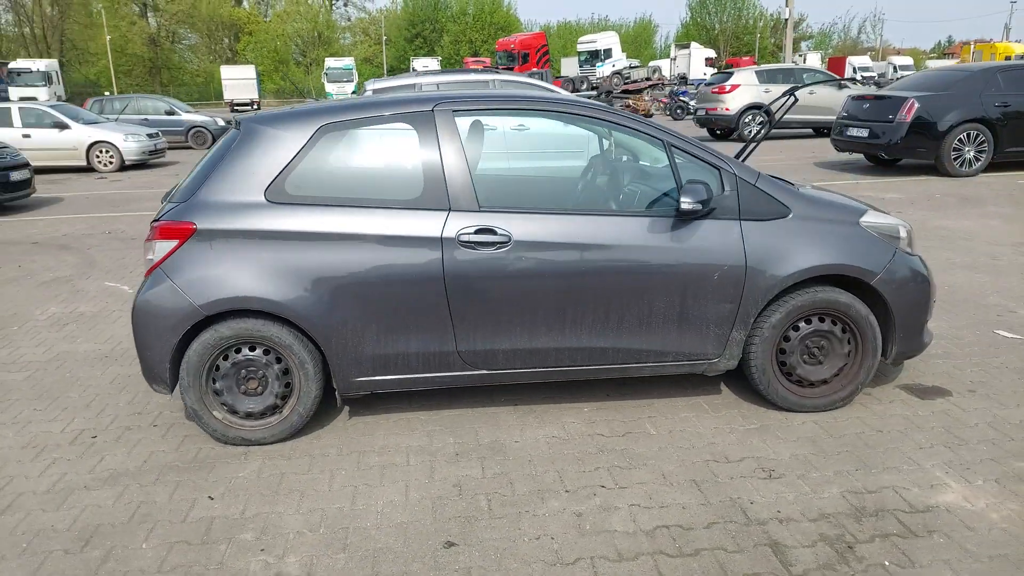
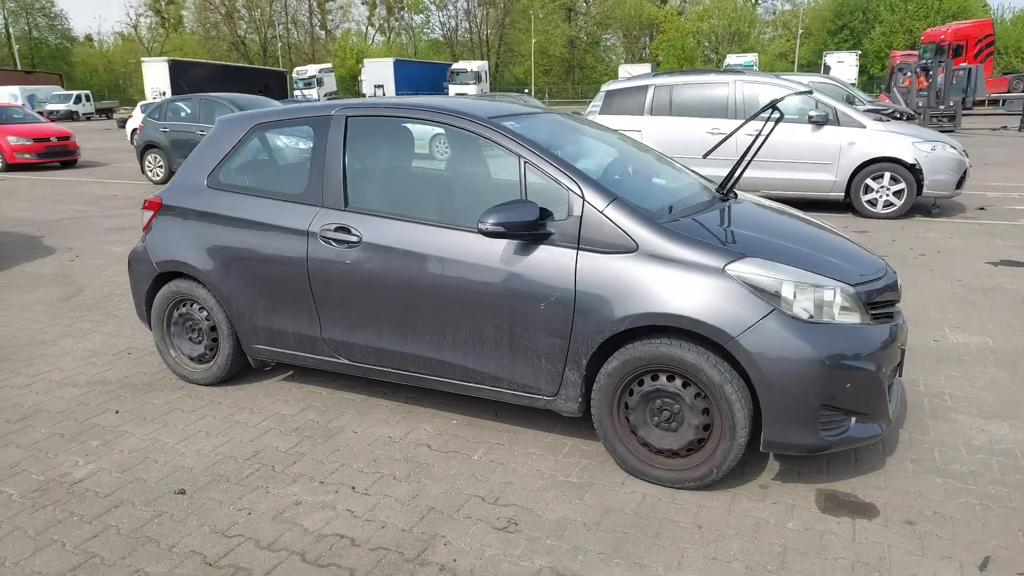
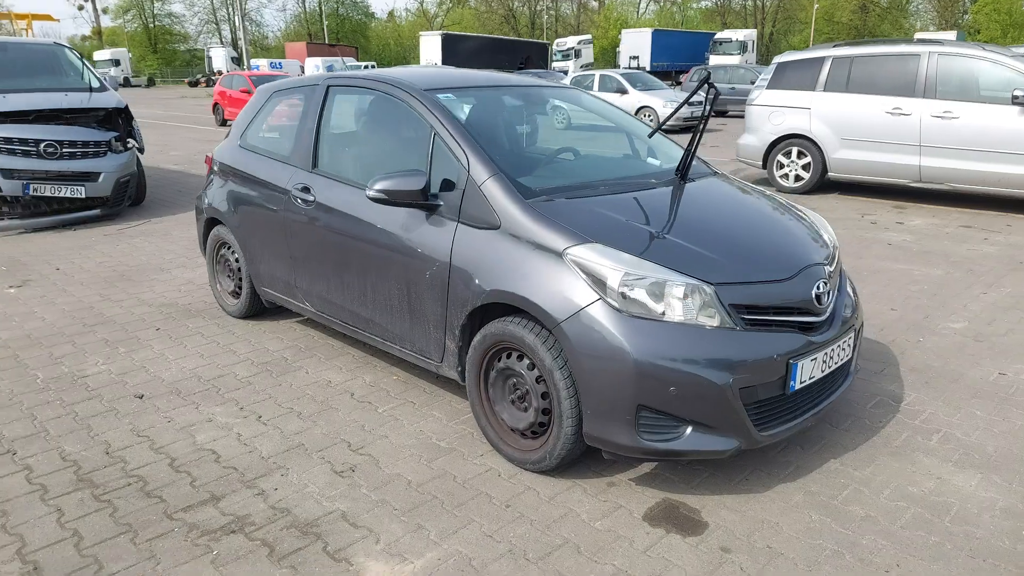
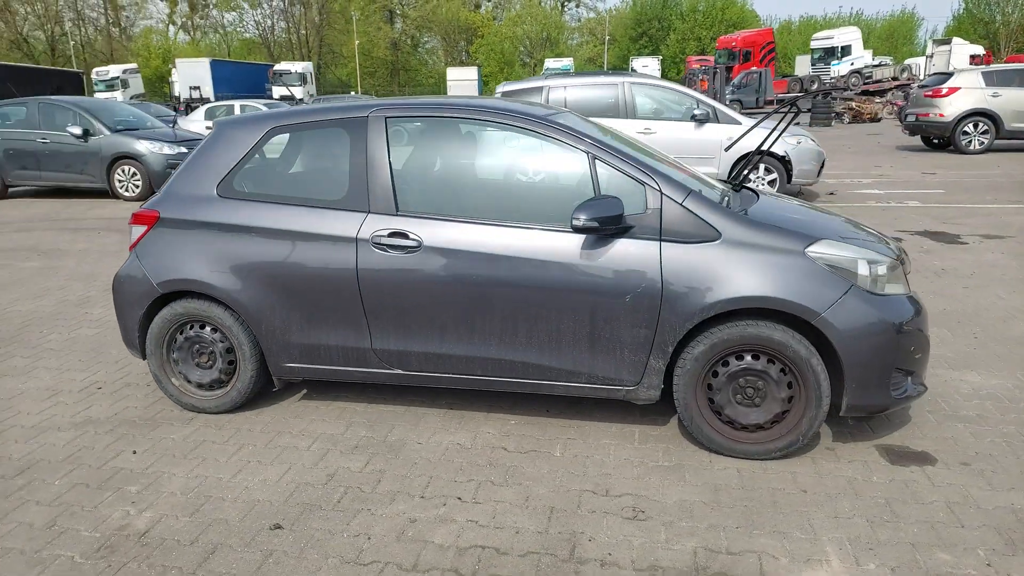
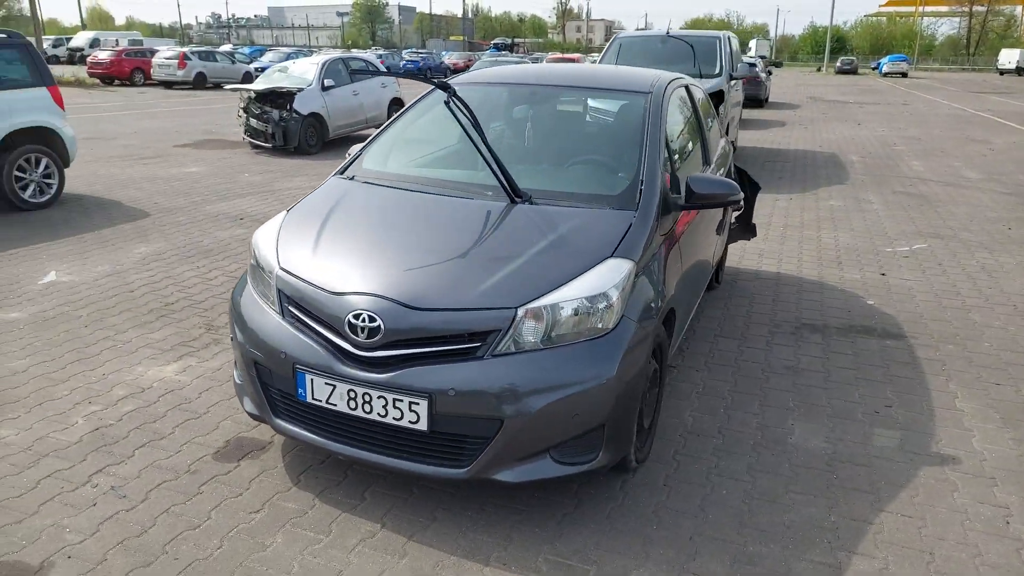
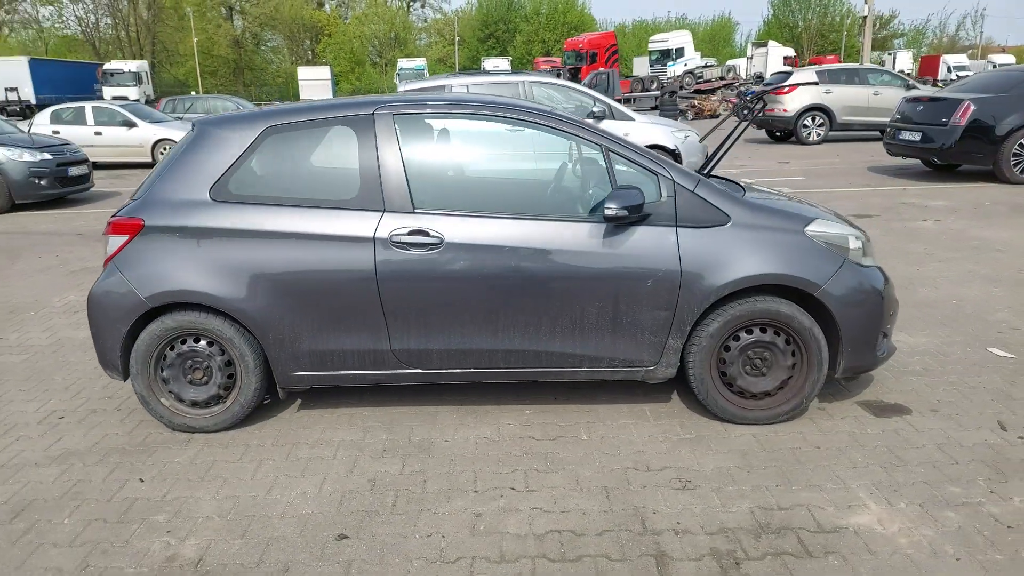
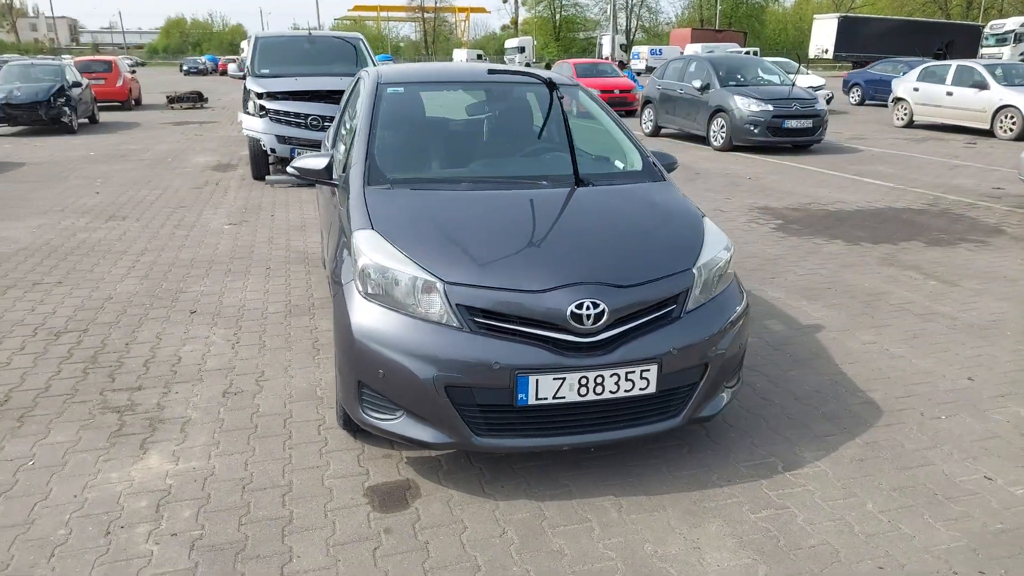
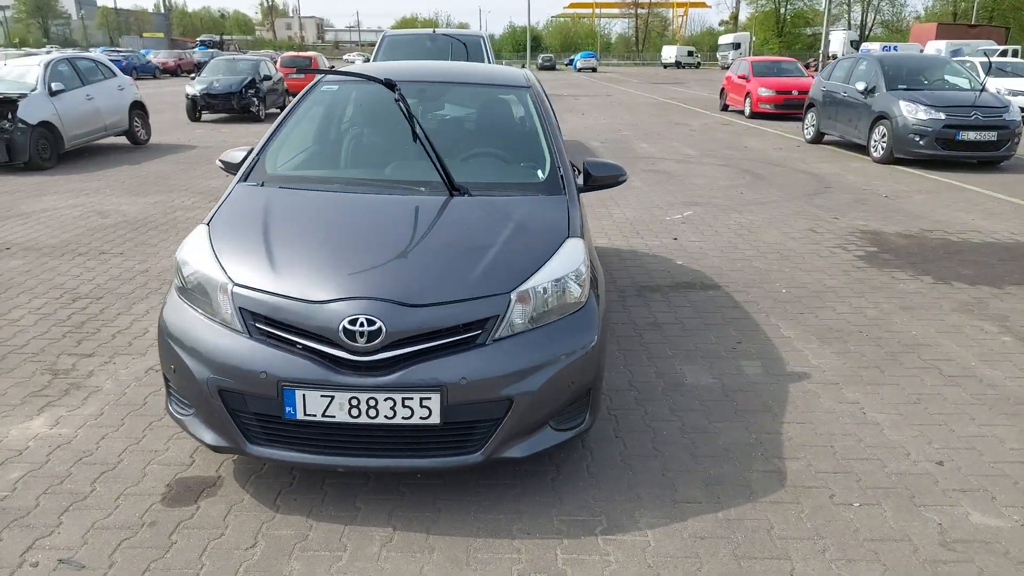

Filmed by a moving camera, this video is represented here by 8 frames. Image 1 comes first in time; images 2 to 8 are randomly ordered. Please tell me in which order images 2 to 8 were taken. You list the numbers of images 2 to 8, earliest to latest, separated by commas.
6, 4, 2, 3, 7, 8, 5
